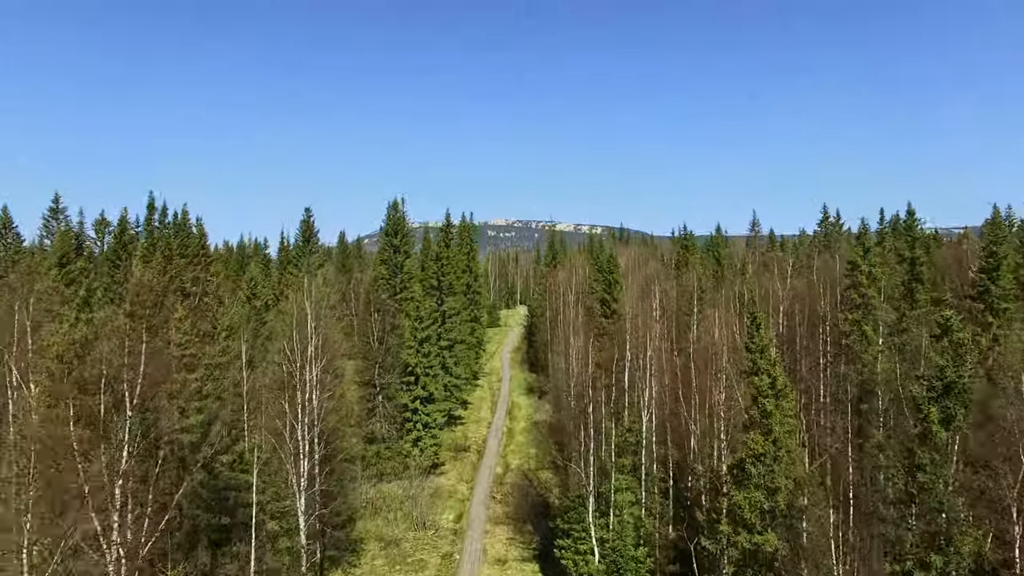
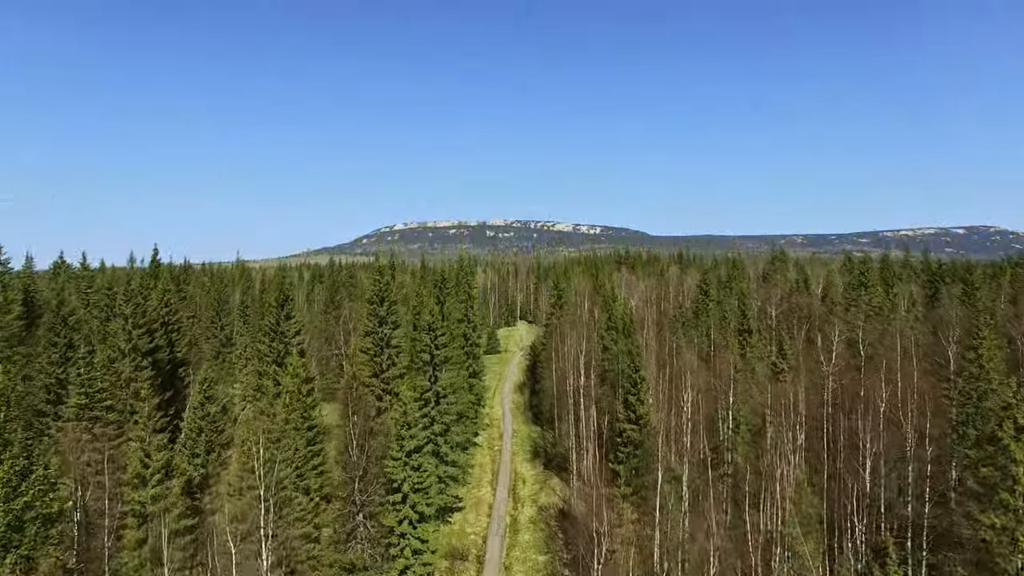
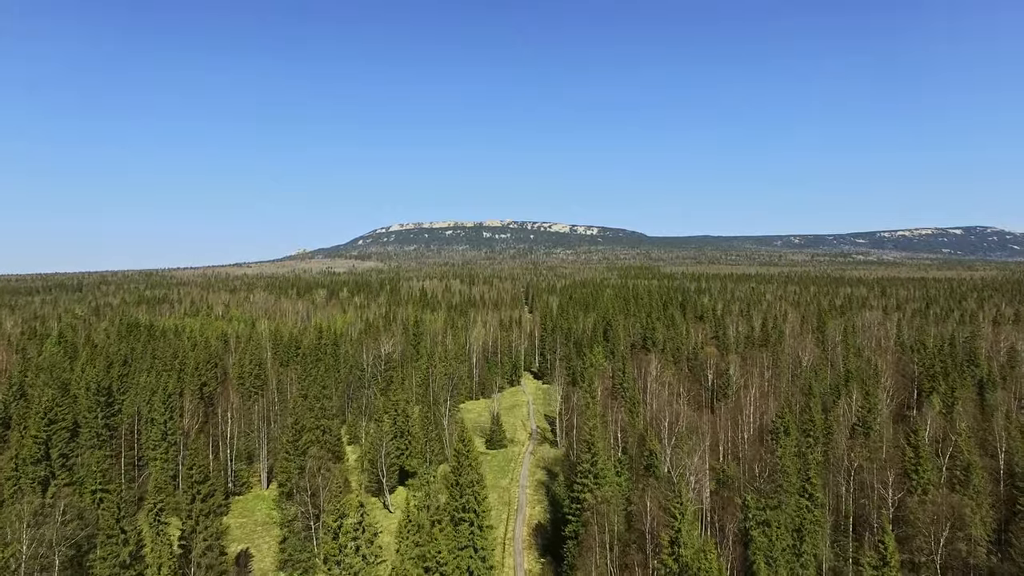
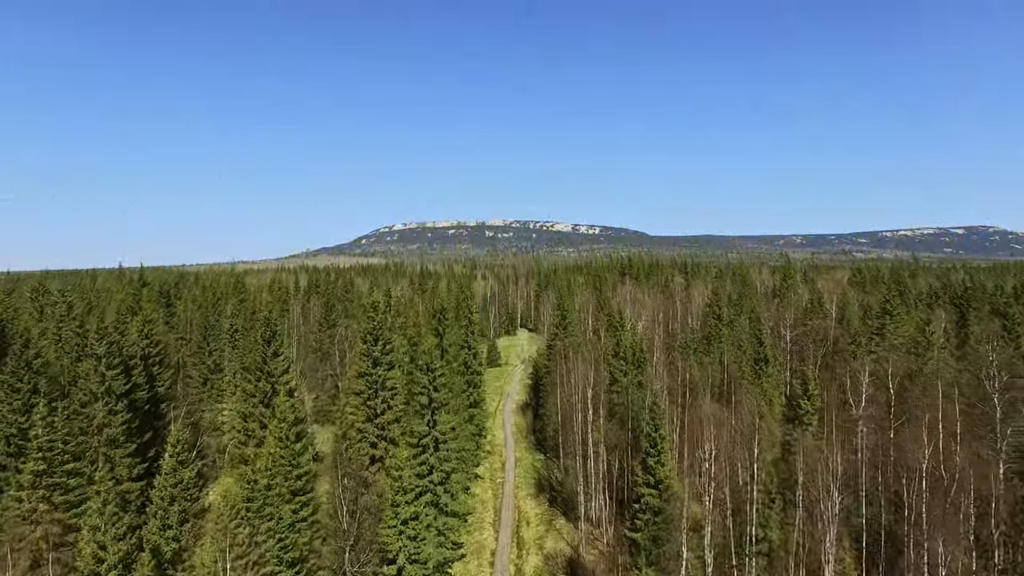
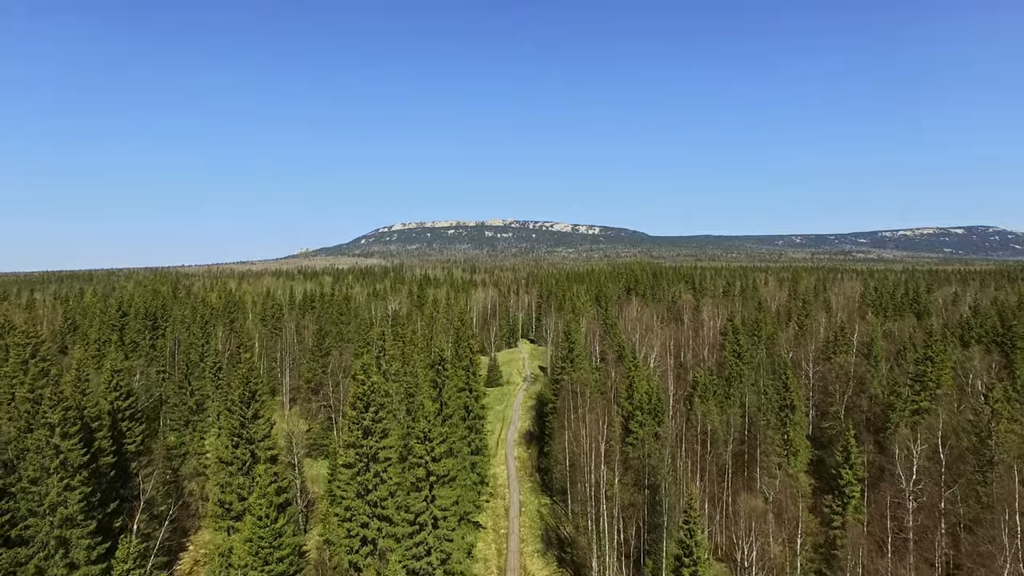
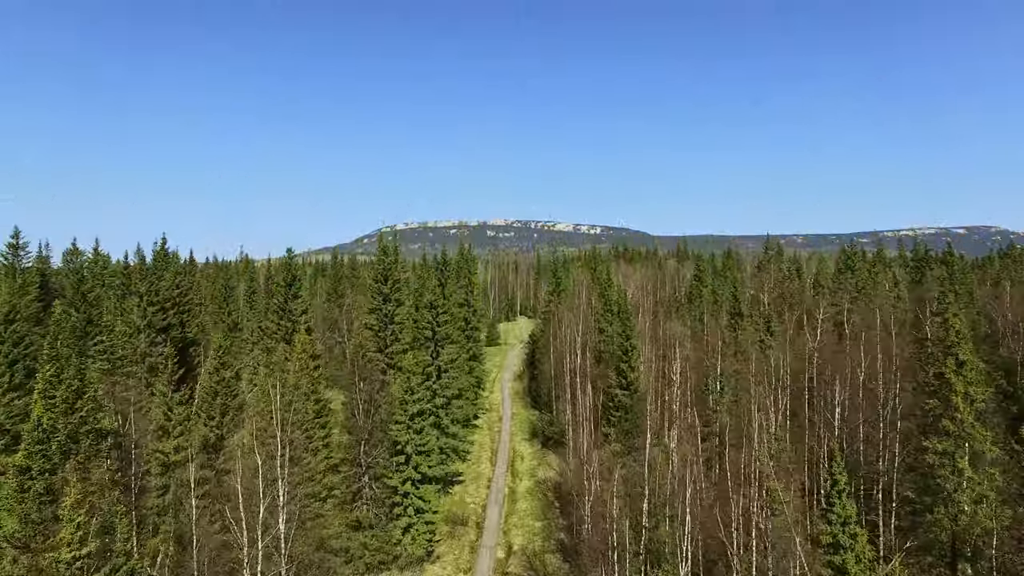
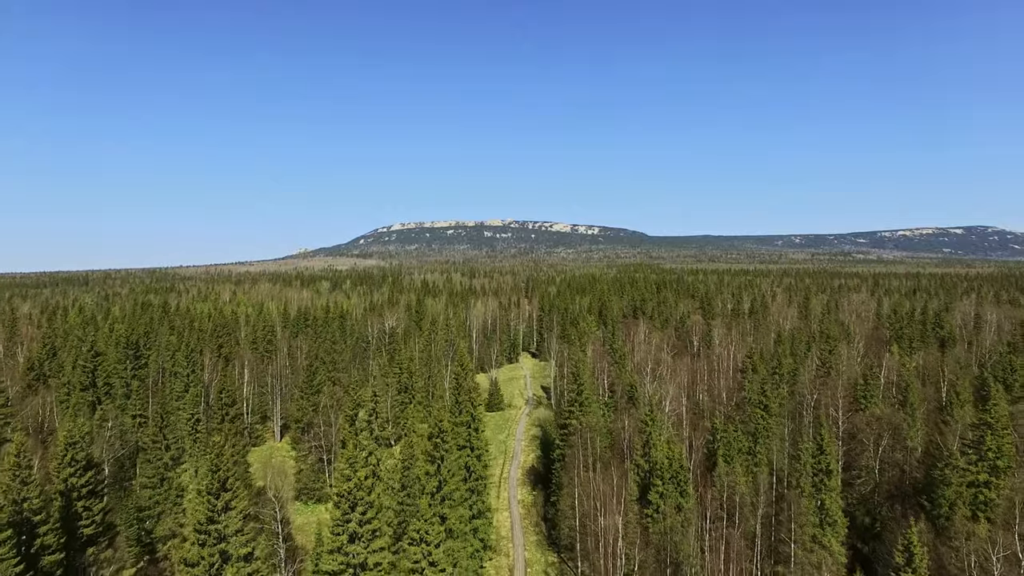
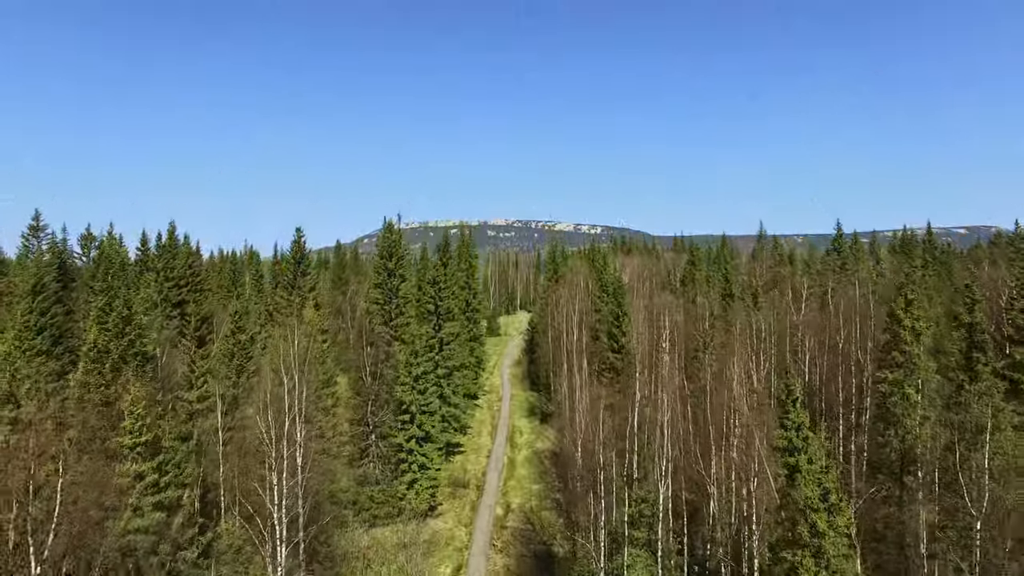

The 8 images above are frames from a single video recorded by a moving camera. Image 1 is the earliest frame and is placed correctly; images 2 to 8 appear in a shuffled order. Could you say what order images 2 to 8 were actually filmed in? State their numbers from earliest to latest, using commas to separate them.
8, 6, 2, 4, 5, 7, 3
